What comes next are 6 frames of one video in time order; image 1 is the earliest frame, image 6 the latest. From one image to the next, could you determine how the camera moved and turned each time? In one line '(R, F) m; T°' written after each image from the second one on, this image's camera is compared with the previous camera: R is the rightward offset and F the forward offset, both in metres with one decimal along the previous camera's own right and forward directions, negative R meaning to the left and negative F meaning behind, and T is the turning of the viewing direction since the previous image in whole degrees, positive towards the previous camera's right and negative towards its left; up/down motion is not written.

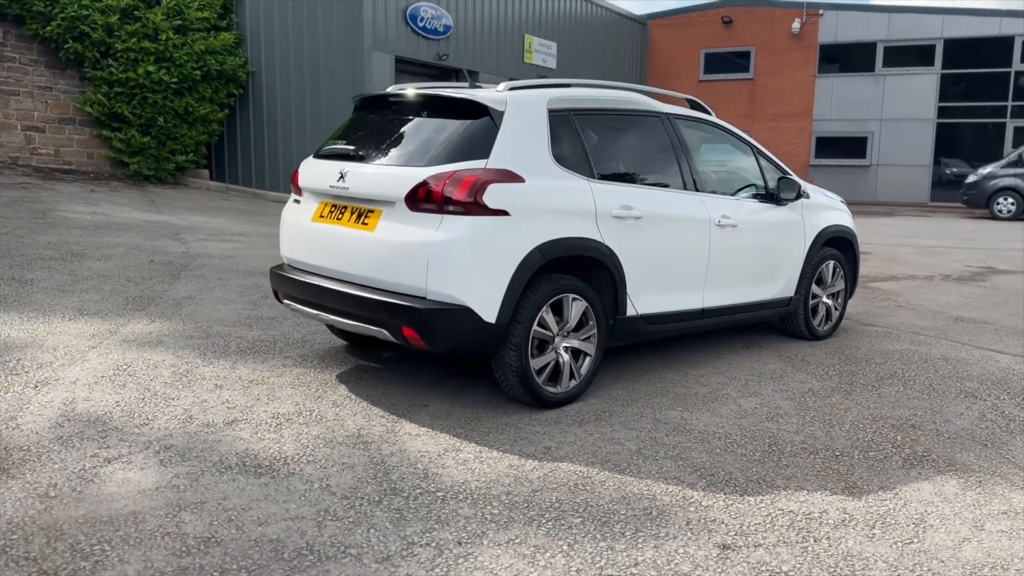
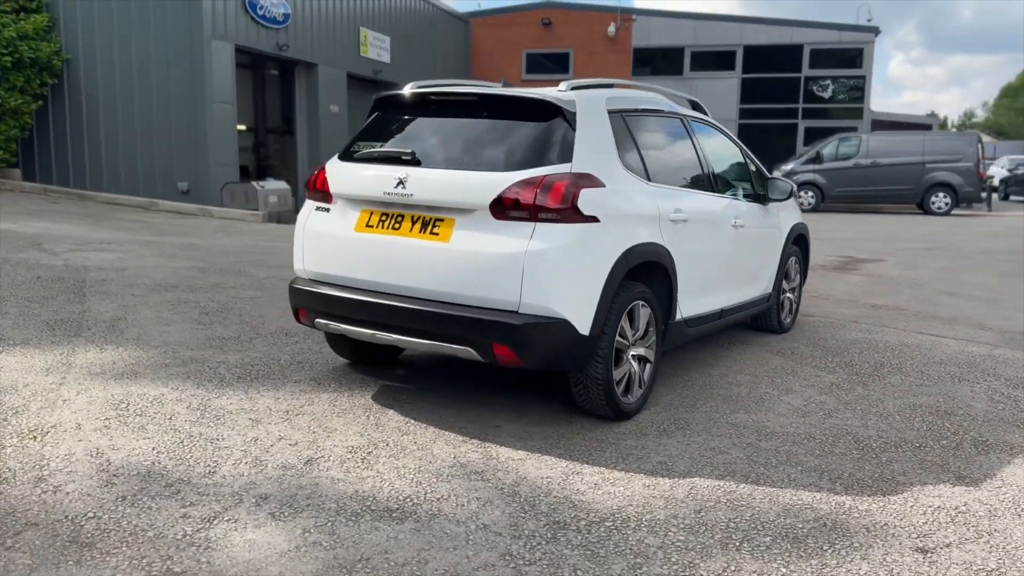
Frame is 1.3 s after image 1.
(-1.4, +0.4) m; +14°
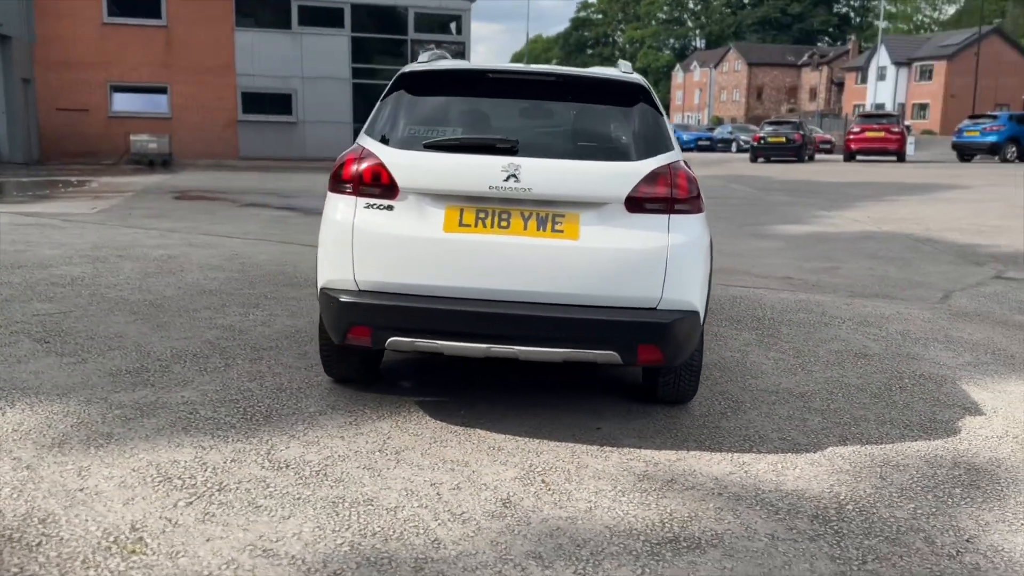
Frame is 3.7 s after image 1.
(-2.4, +1.0) m; +29°
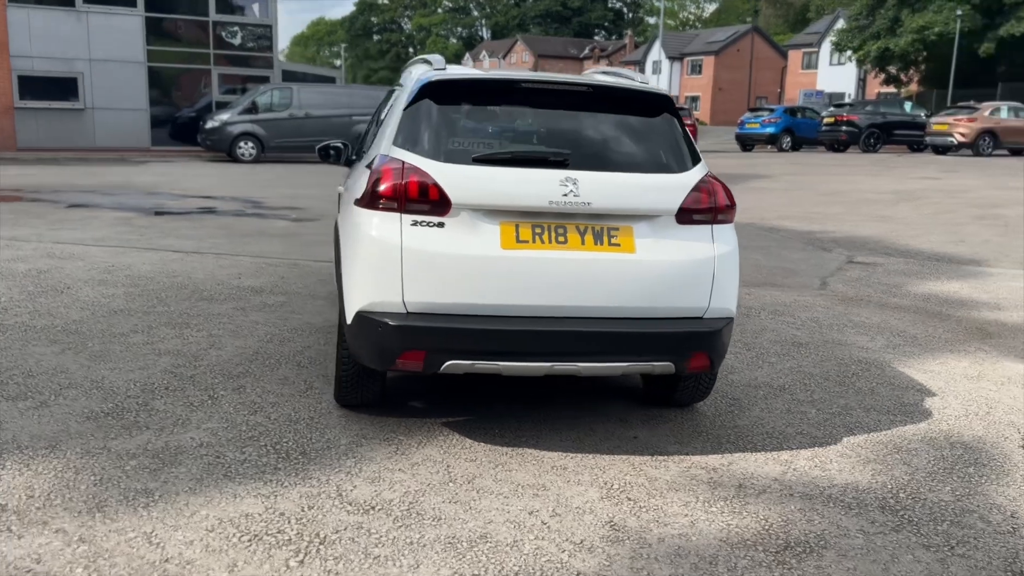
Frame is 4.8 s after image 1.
(-1.1, +0.2) m; +14°
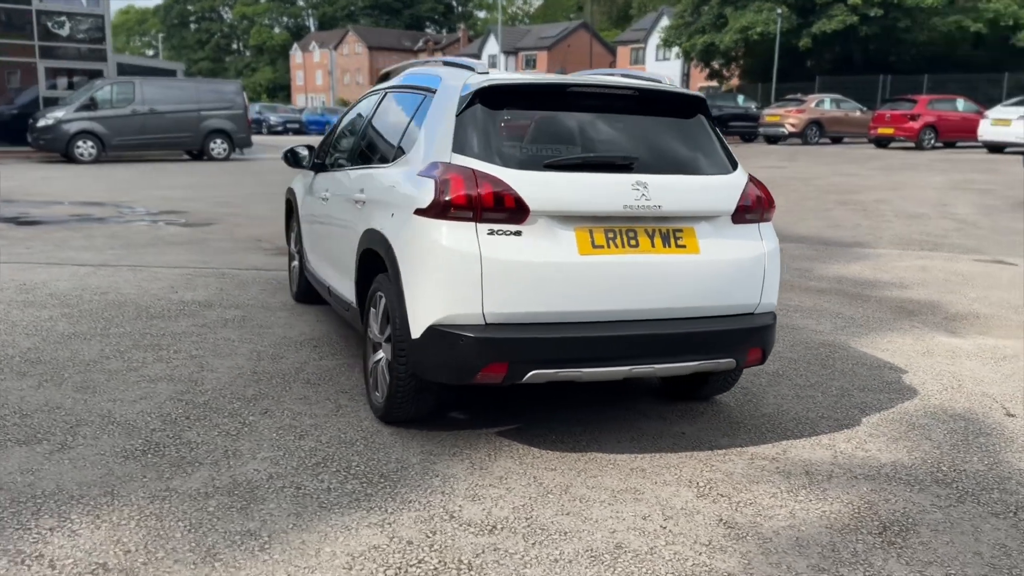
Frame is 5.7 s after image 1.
(-1.0, +0.1) m; +11°
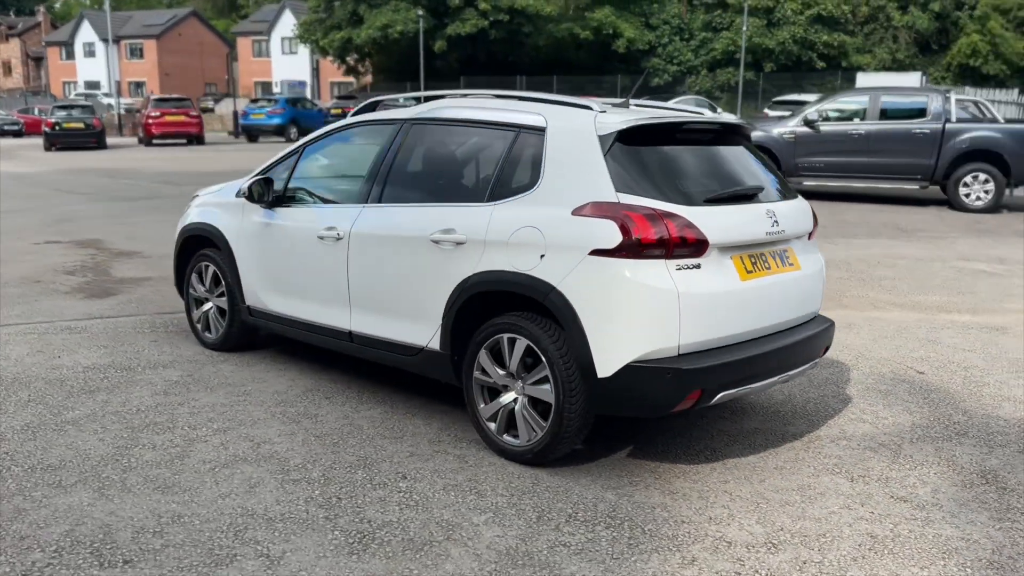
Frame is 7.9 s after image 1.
(-2.3, +0.5) m; +24°
